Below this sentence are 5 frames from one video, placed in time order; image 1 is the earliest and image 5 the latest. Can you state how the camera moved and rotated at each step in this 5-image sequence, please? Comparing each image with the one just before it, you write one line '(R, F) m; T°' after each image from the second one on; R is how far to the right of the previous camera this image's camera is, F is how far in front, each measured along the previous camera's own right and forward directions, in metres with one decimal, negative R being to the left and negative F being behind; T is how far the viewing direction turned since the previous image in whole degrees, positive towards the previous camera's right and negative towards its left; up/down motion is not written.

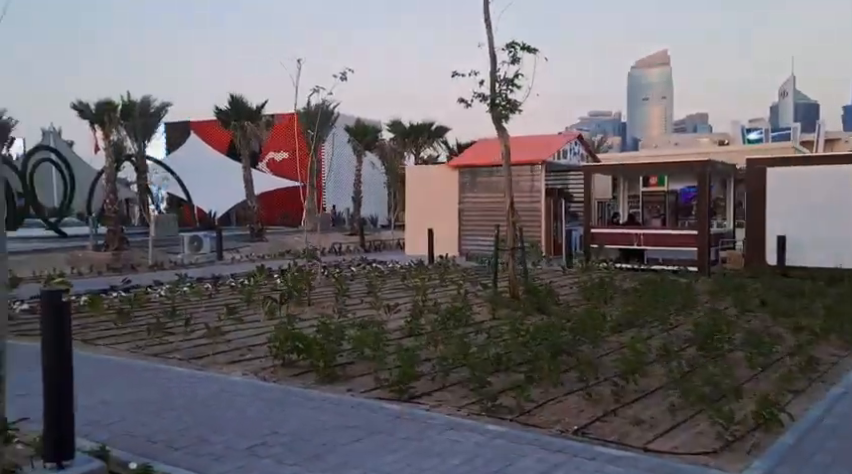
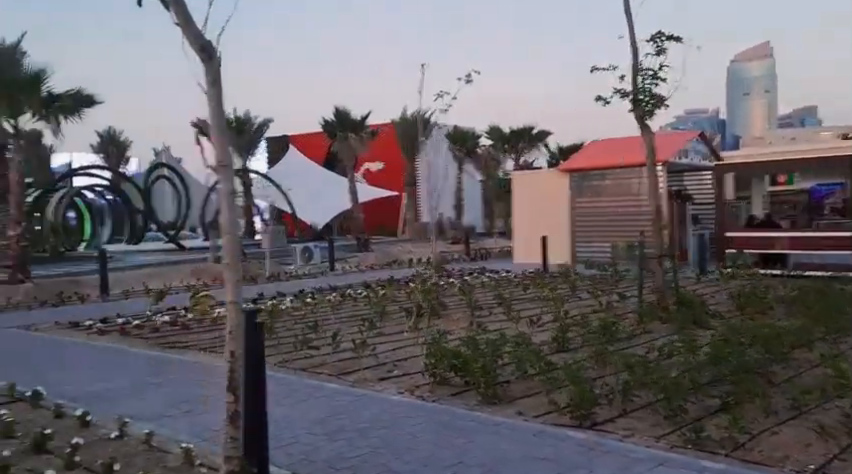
(-0.4, +0.3) m; -6°
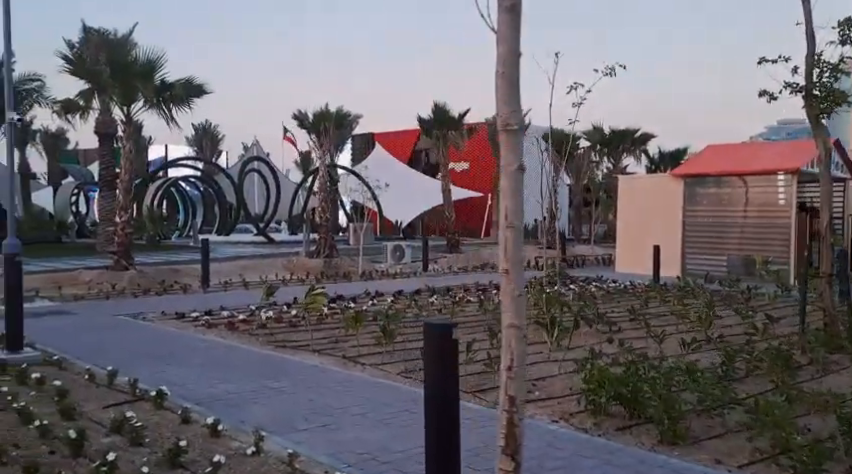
(-0.5, +0.6) m; -5°
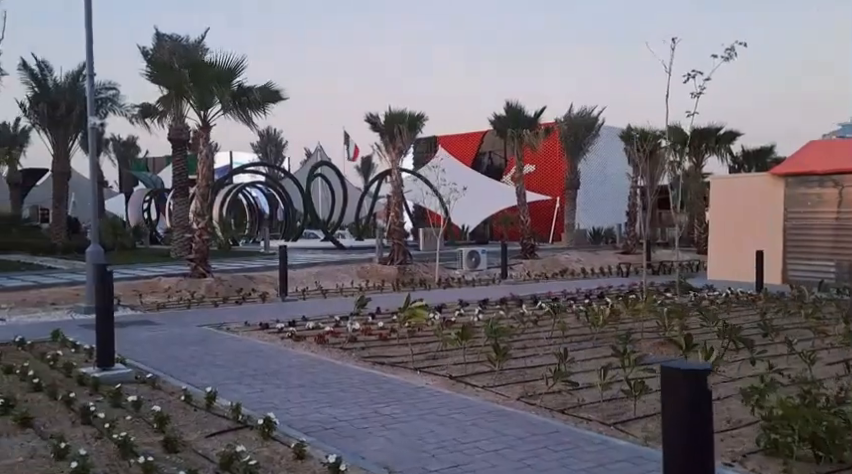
(-0.5, +0.7) m; -4°
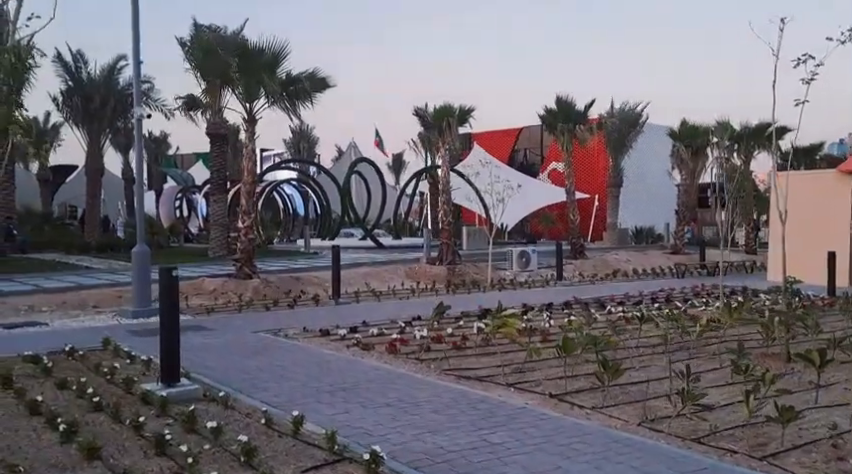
(-0.6, +0.8) m; -2°
